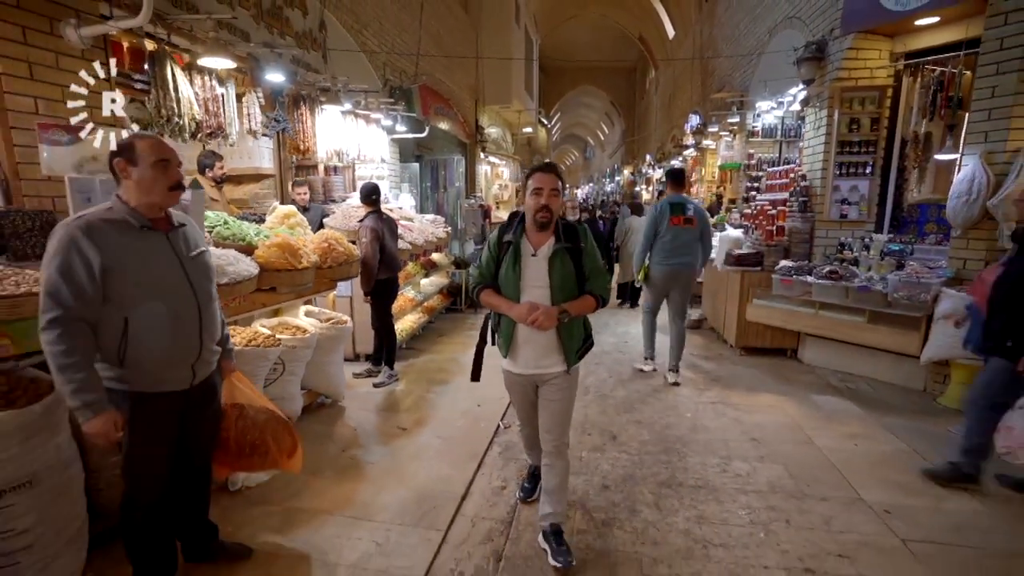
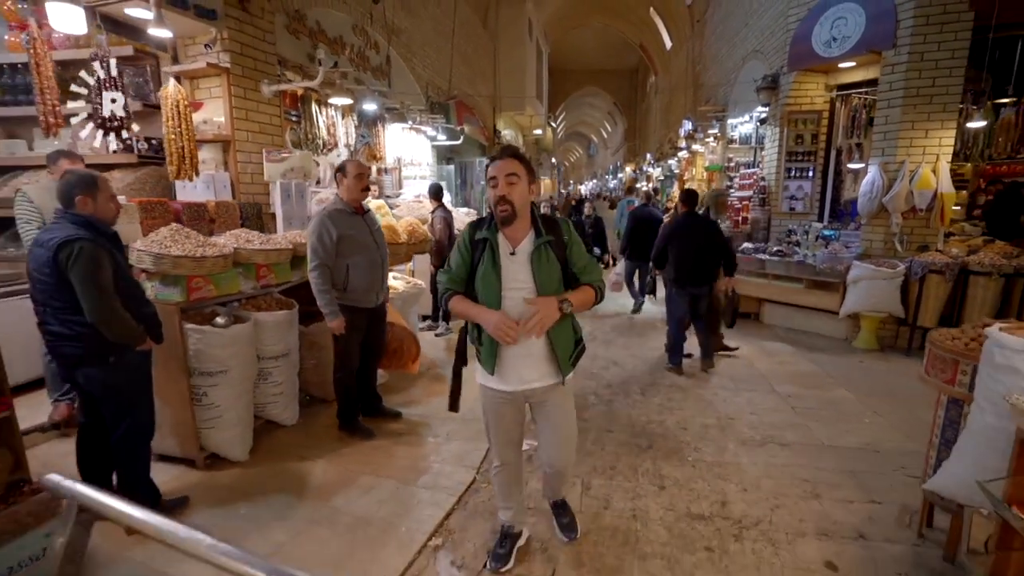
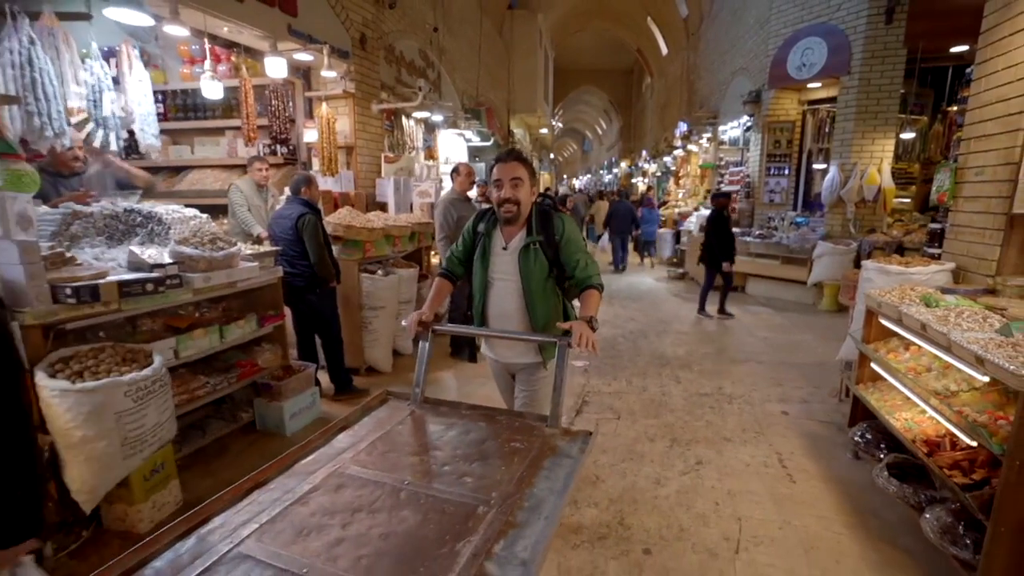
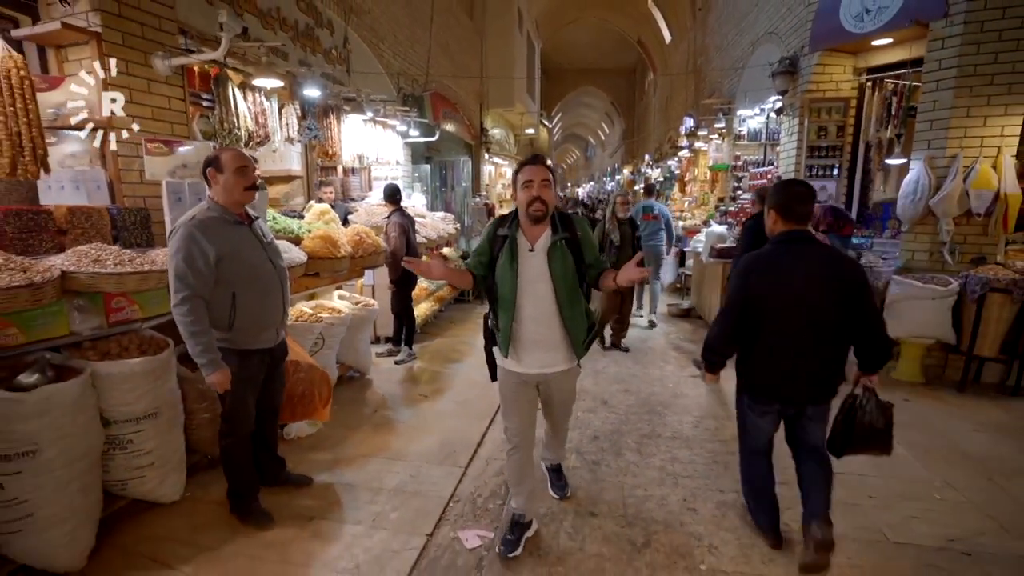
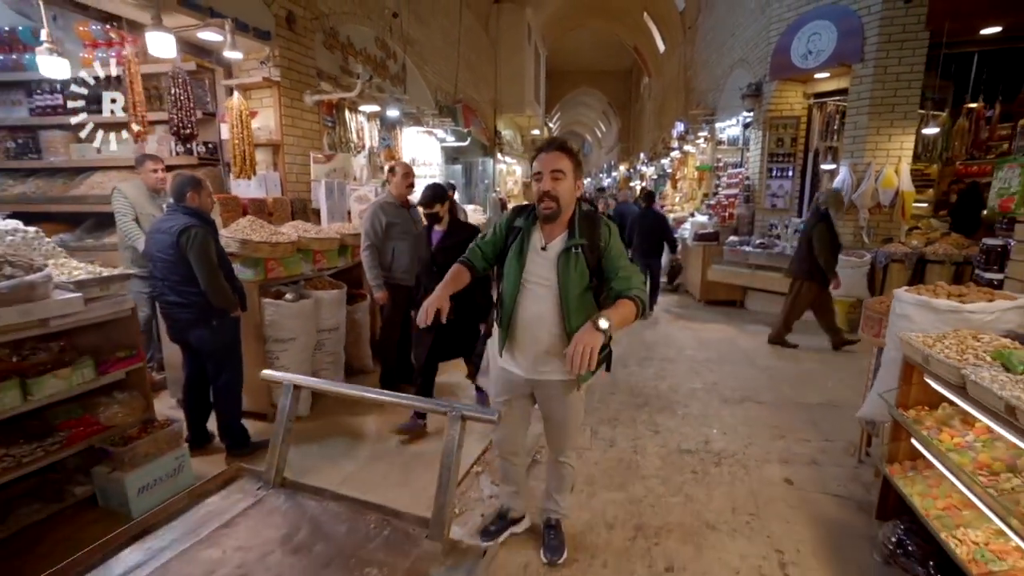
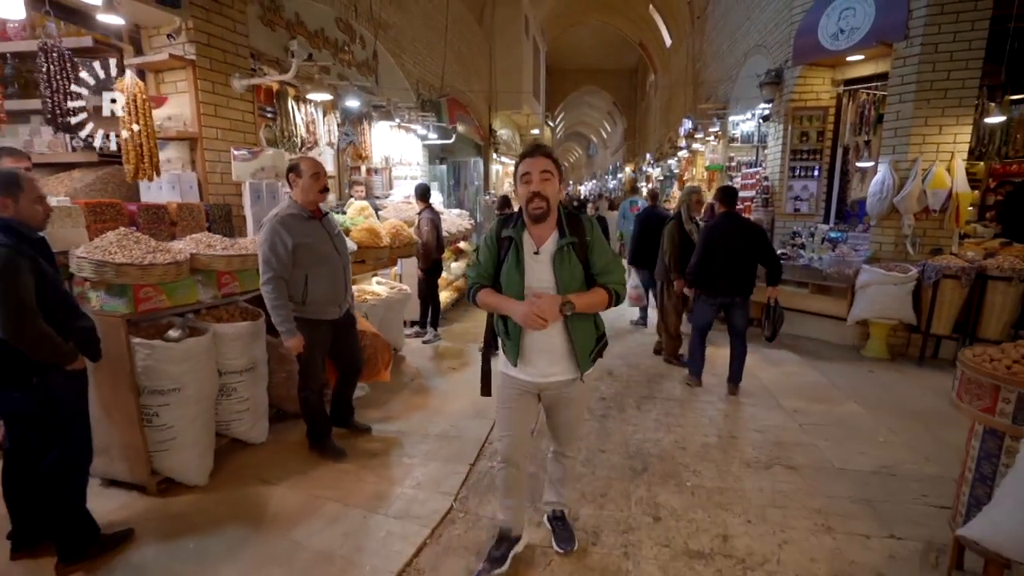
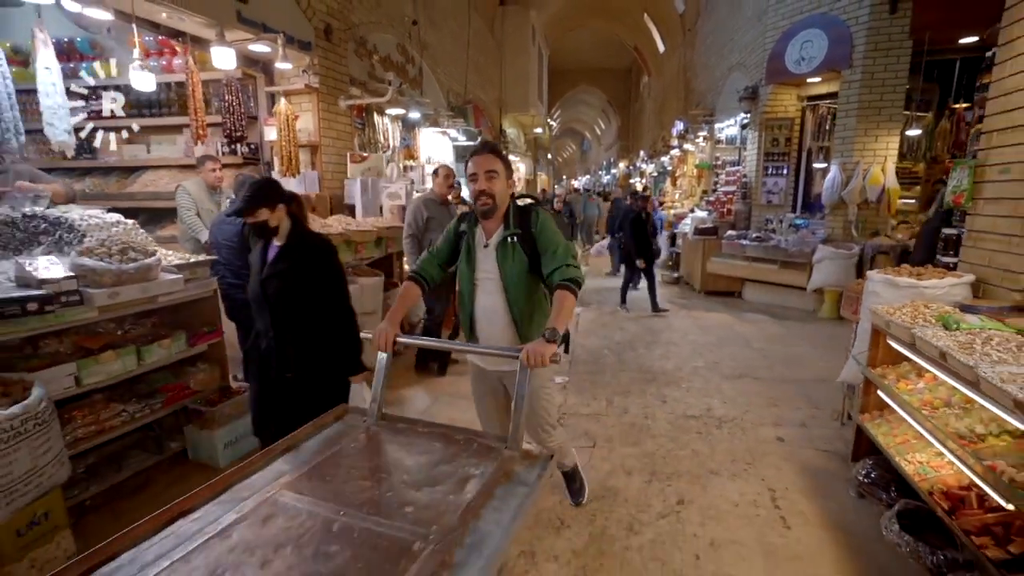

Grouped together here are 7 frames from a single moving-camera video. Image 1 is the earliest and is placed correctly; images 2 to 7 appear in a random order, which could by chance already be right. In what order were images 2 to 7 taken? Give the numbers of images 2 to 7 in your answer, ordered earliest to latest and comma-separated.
4, 6, 2, 5, 7, 3
